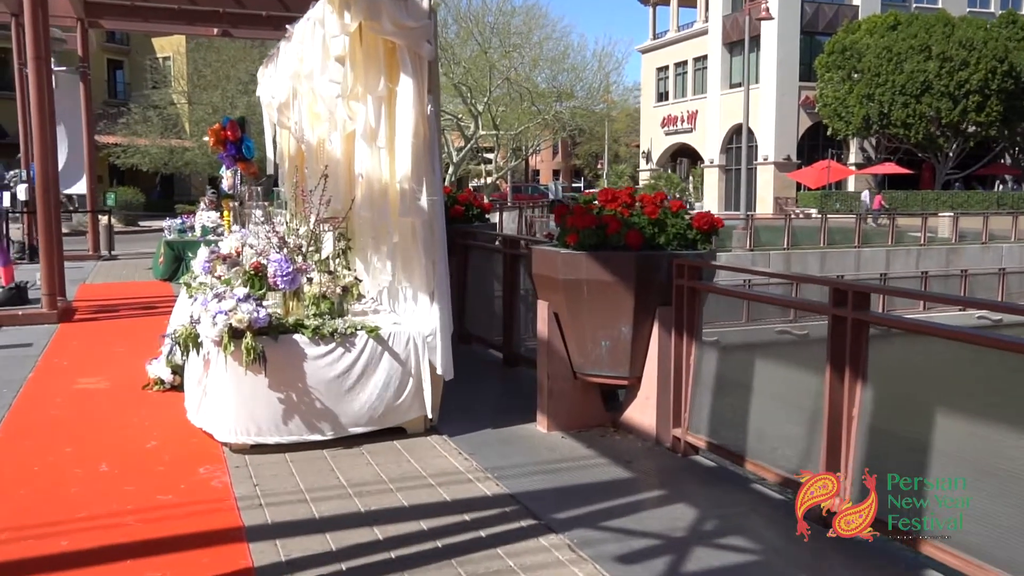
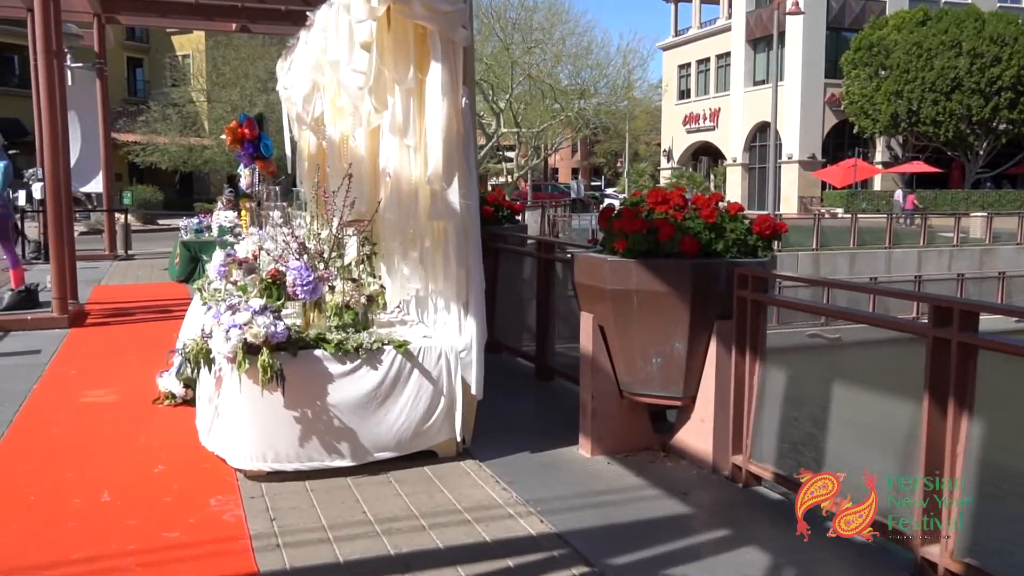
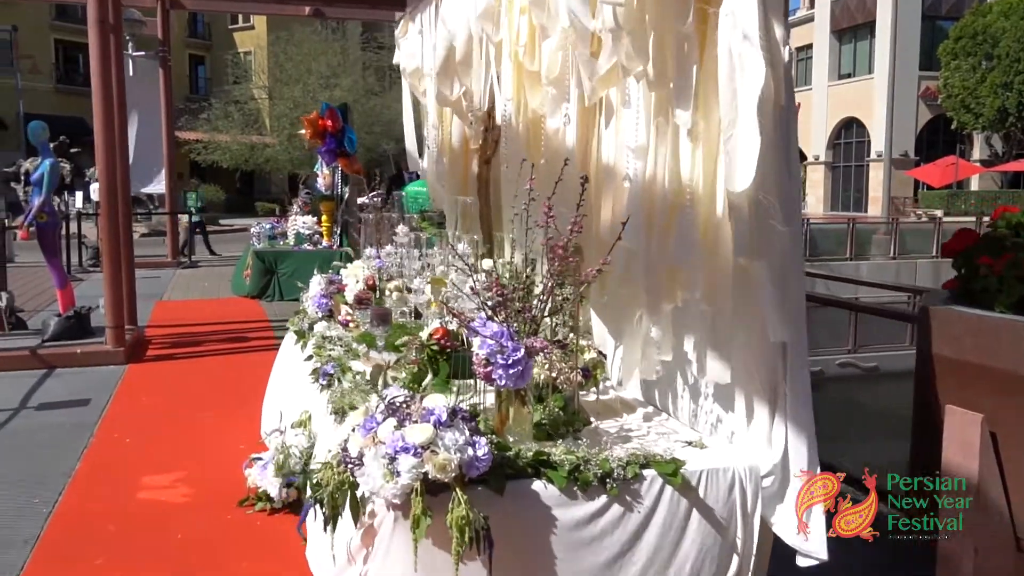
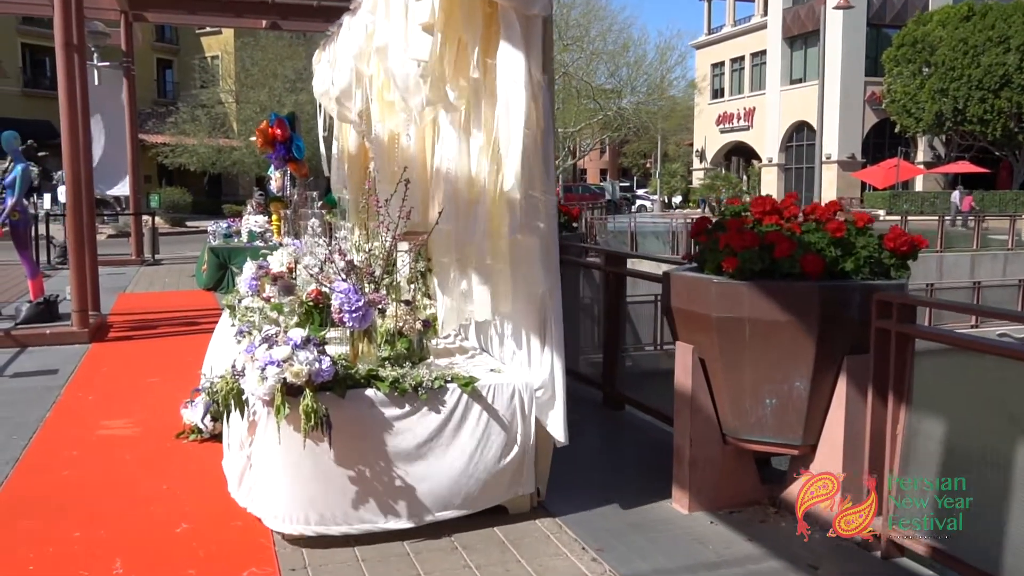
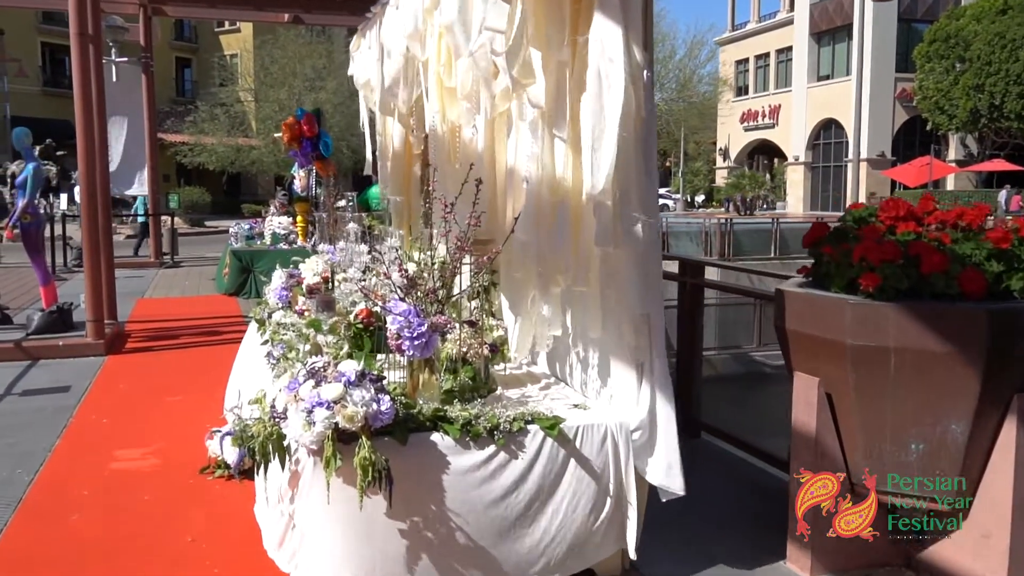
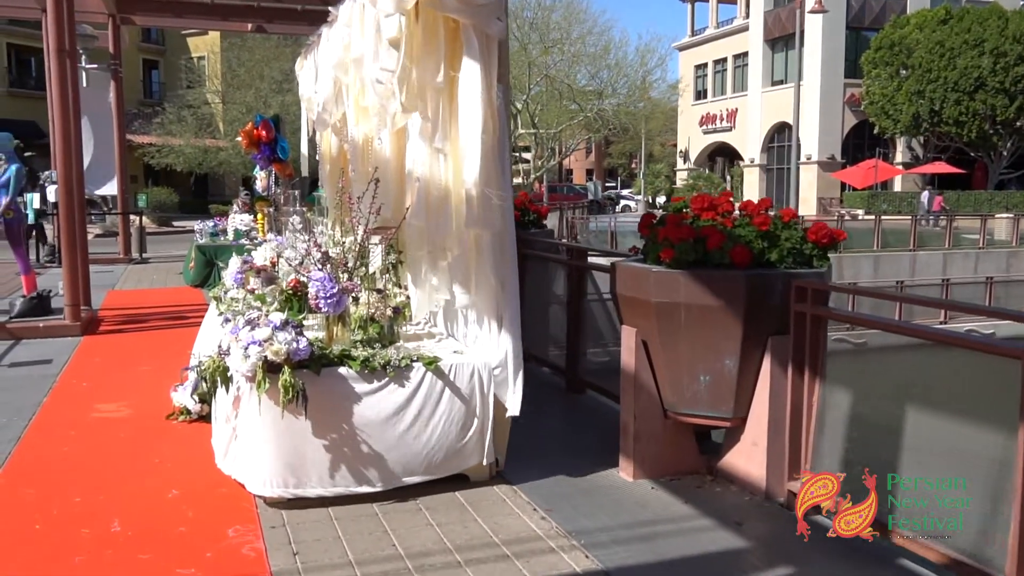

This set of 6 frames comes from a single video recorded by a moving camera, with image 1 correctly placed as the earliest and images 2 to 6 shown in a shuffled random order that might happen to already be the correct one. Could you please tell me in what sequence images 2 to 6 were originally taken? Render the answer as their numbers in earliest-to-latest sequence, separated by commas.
2, 6, 4, 5, 3
